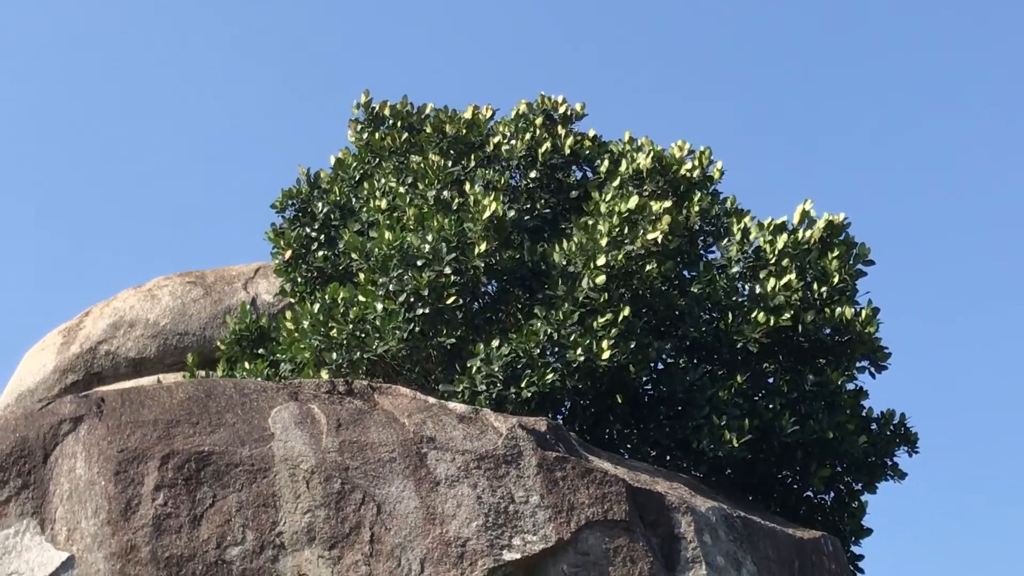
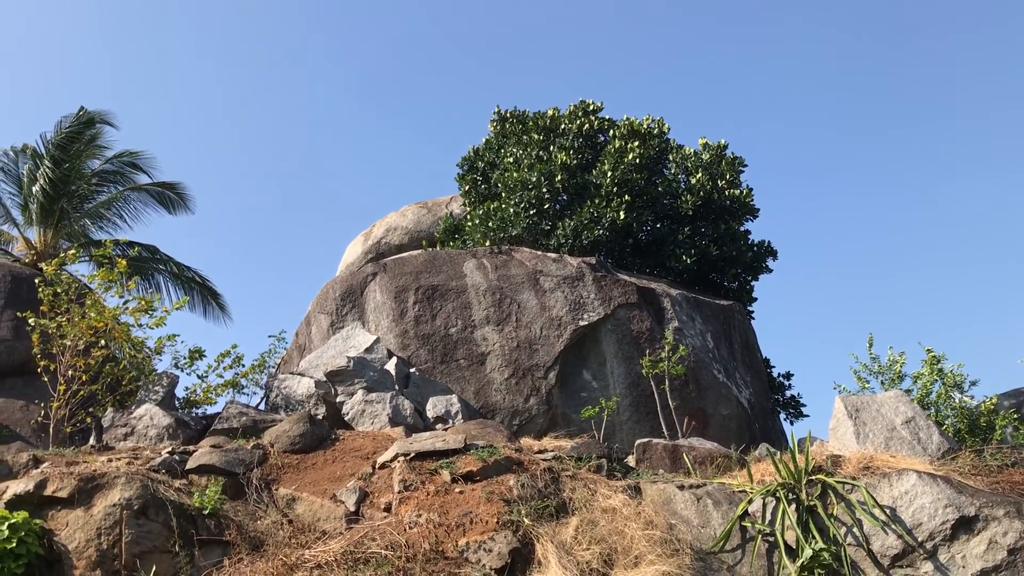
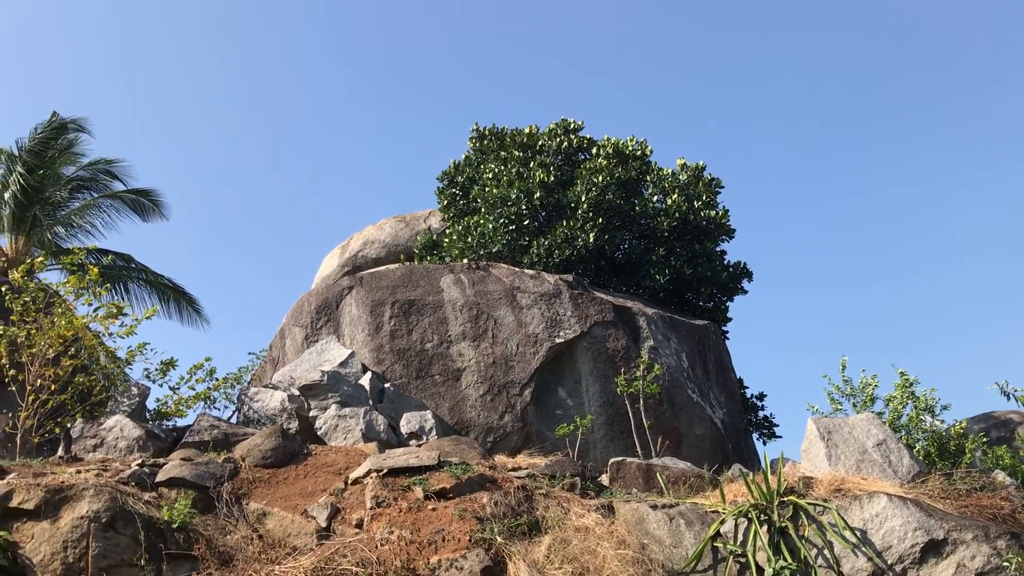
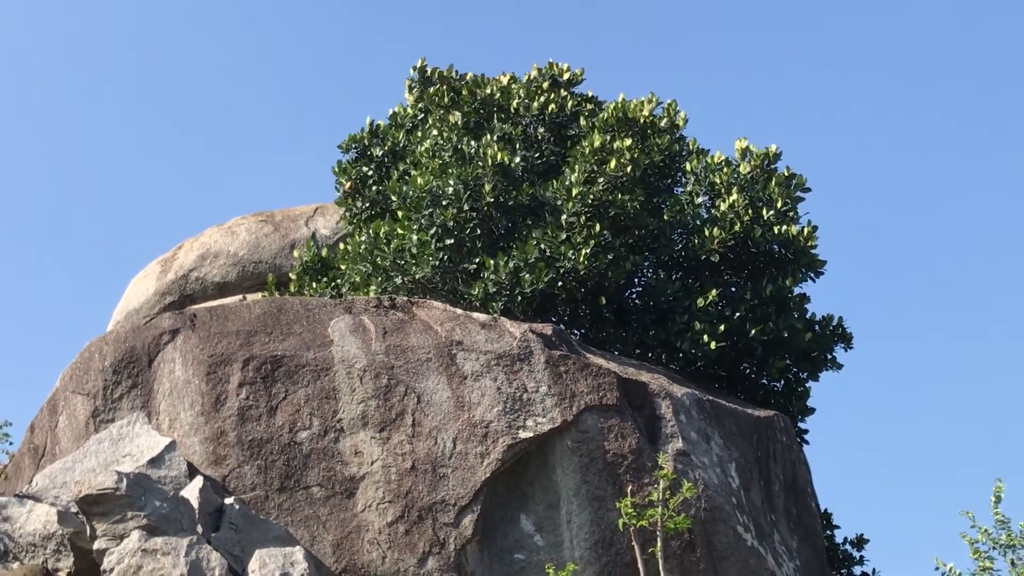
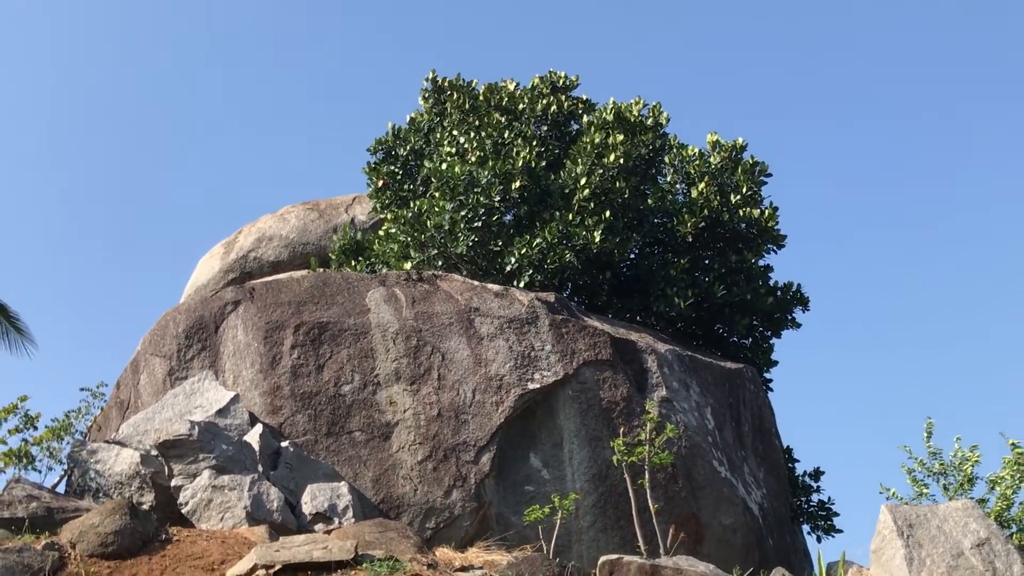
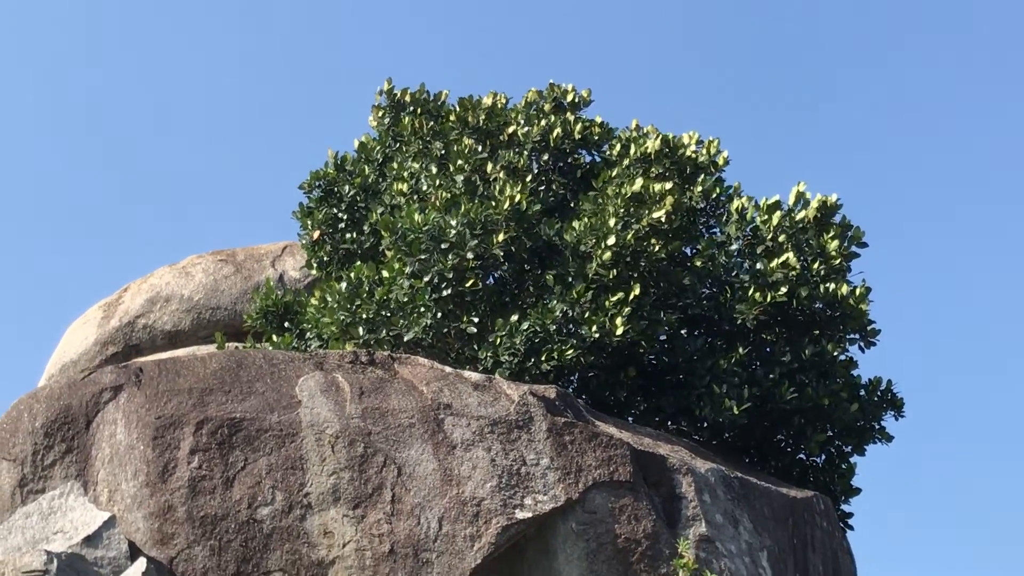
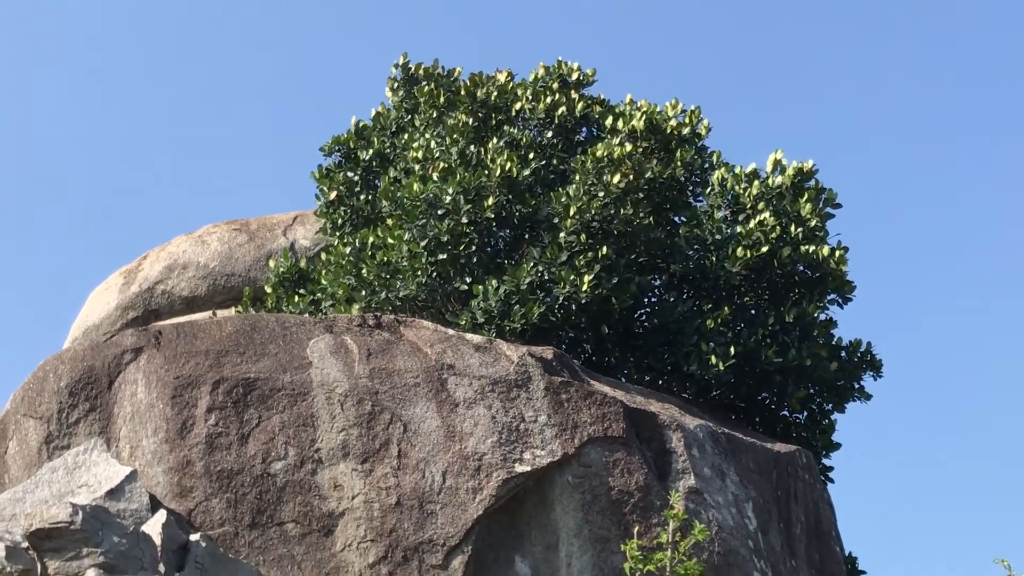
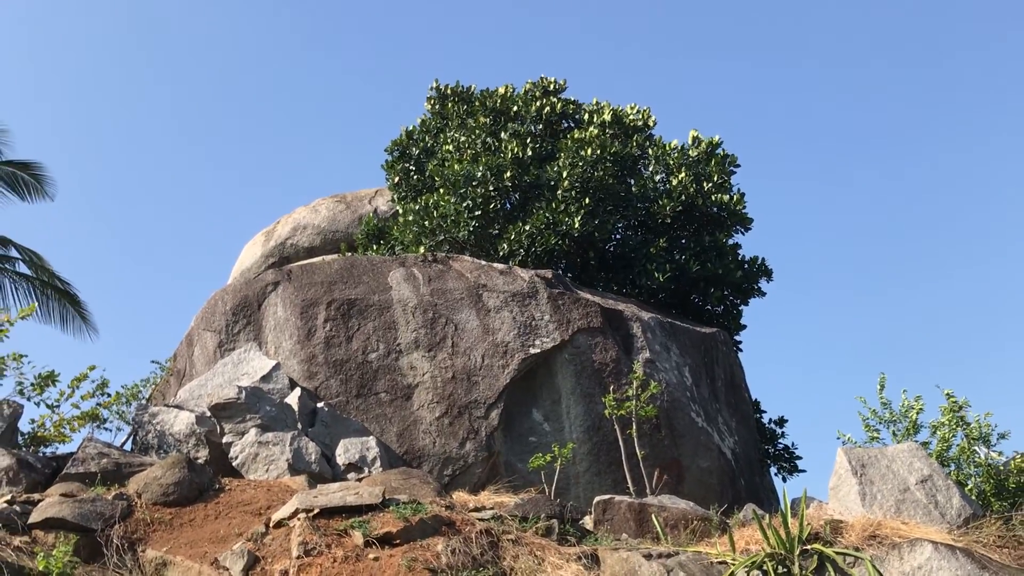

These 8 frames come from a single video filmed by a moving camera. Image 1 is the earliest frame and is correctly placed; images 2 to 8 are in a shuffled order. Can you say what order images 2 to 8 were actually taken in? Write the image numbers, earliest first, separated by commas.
6, 7, 4, 5, 8, 3, 2
